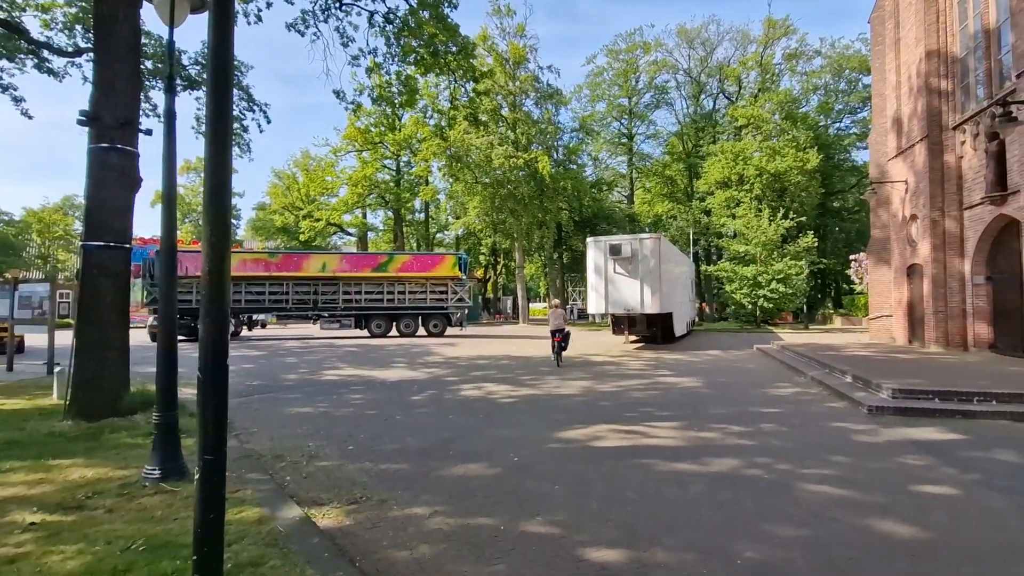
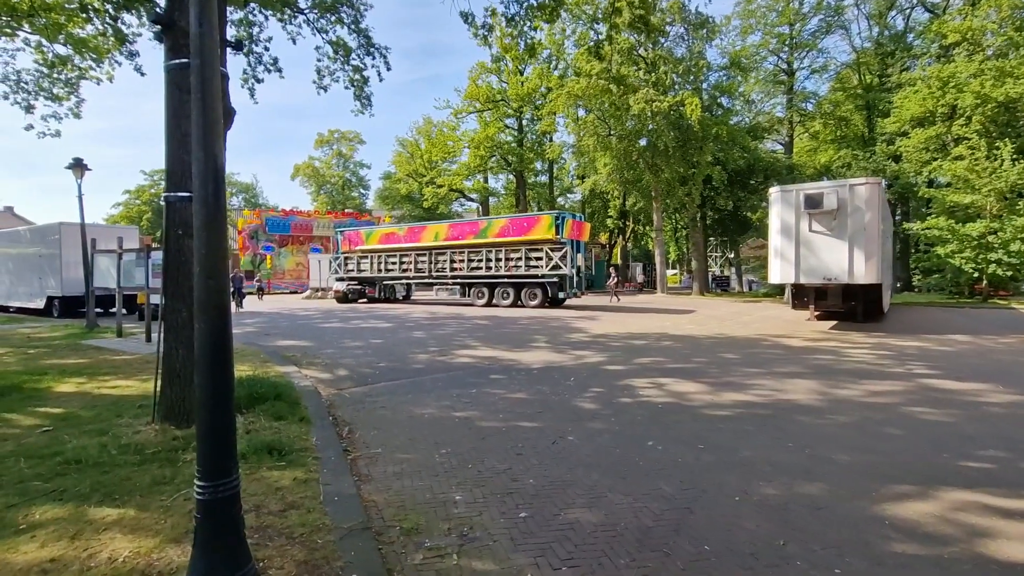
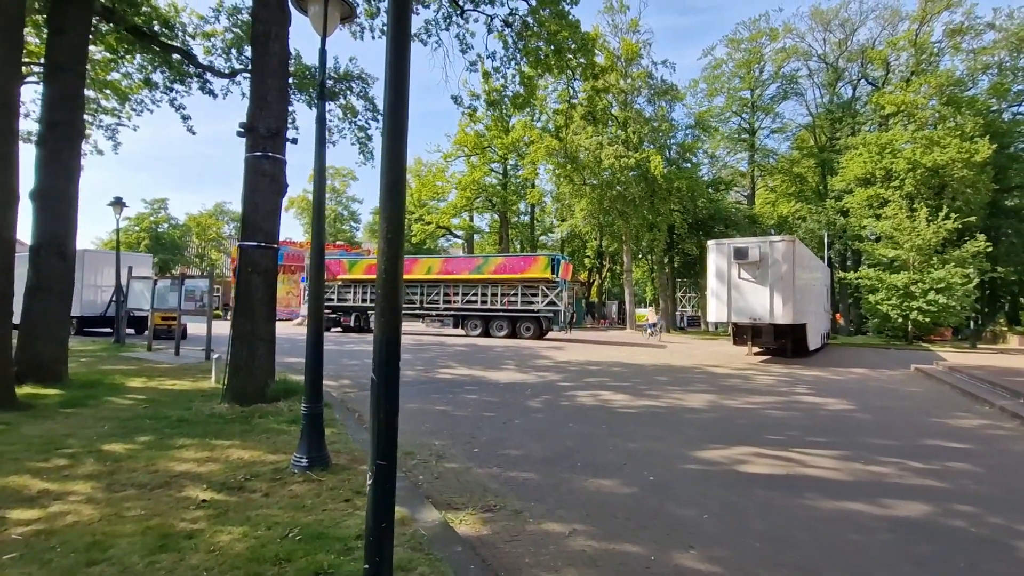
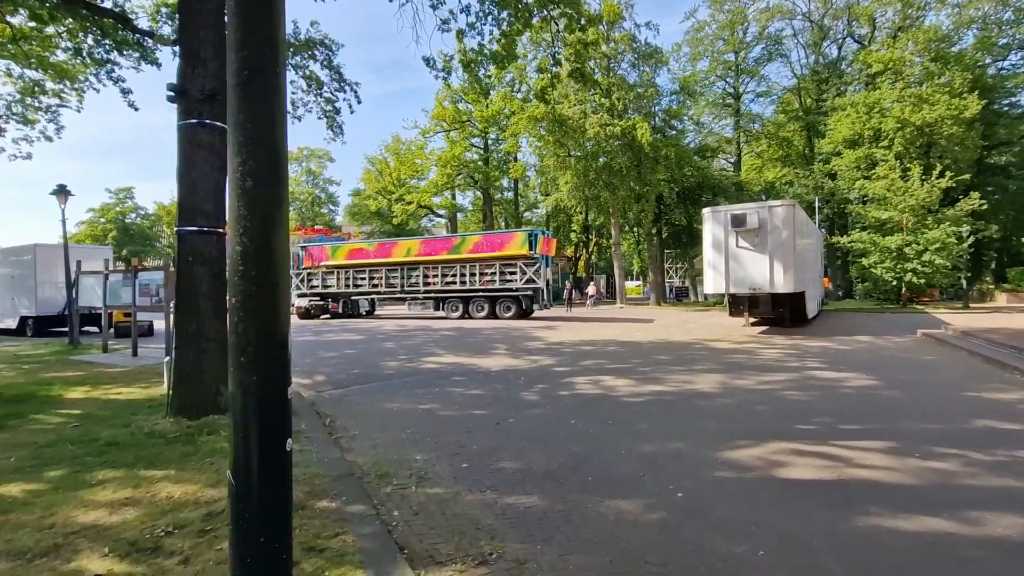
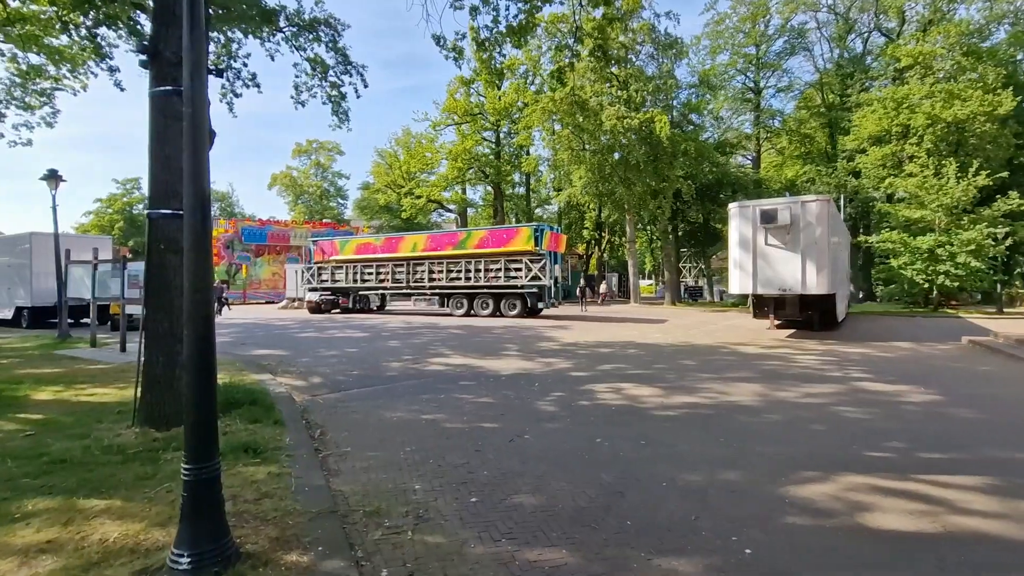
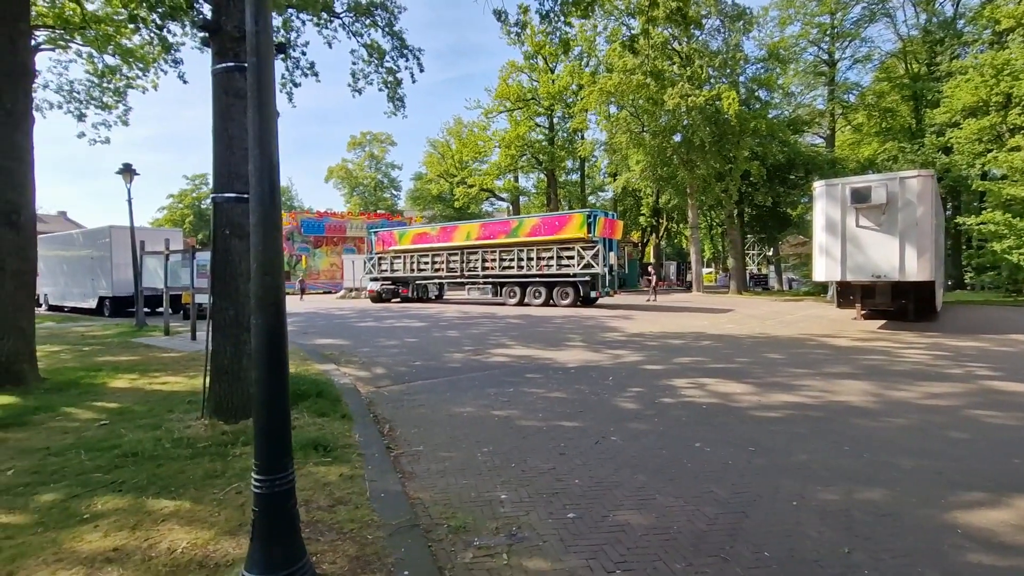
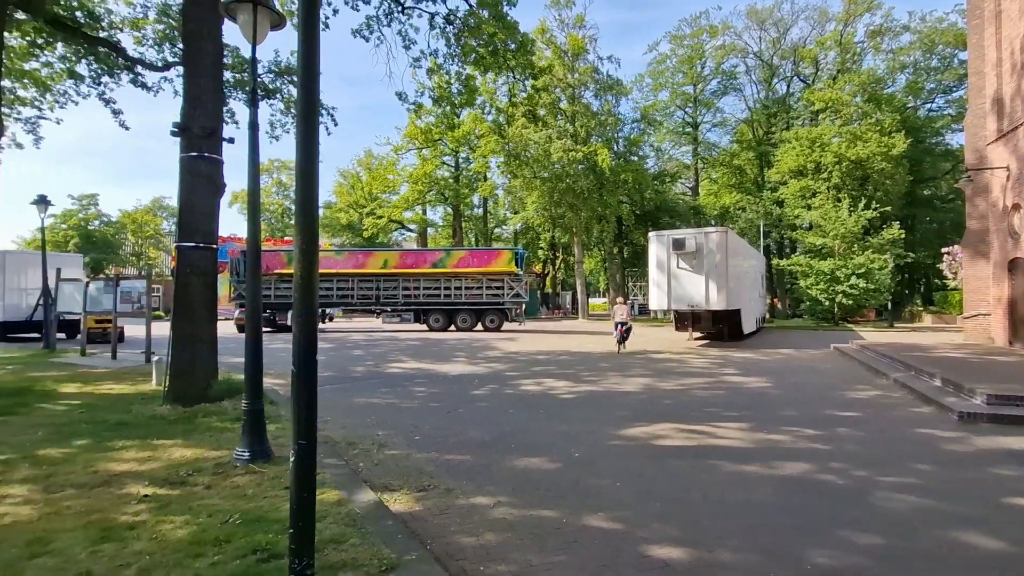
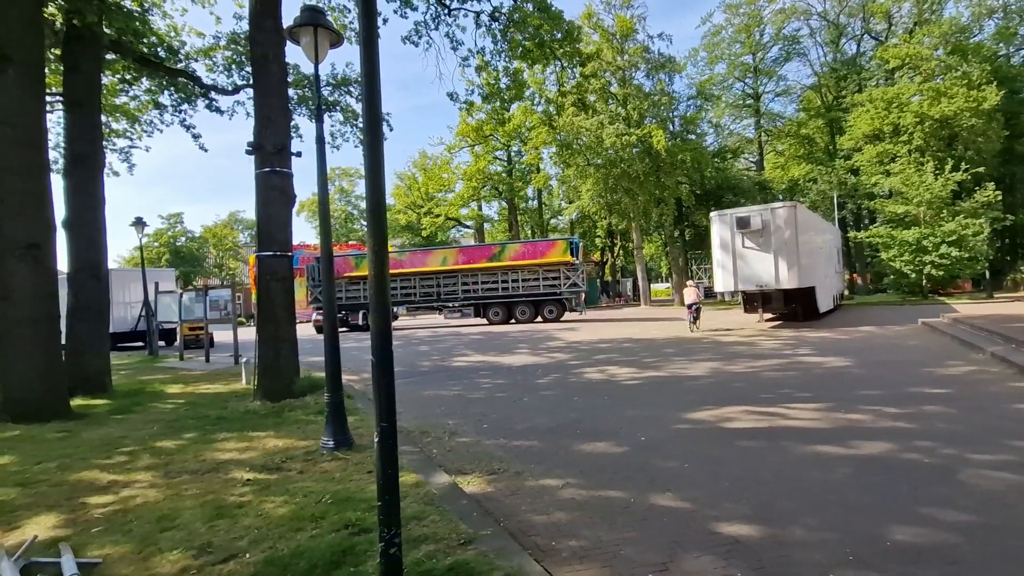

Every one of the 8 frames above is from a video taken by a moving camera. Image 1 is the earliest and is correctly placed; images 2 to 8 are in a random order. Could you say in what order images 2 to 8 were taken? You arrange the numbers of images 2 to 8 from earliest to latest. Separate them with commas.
7, 8, 3, 4, 5, 2, 6
